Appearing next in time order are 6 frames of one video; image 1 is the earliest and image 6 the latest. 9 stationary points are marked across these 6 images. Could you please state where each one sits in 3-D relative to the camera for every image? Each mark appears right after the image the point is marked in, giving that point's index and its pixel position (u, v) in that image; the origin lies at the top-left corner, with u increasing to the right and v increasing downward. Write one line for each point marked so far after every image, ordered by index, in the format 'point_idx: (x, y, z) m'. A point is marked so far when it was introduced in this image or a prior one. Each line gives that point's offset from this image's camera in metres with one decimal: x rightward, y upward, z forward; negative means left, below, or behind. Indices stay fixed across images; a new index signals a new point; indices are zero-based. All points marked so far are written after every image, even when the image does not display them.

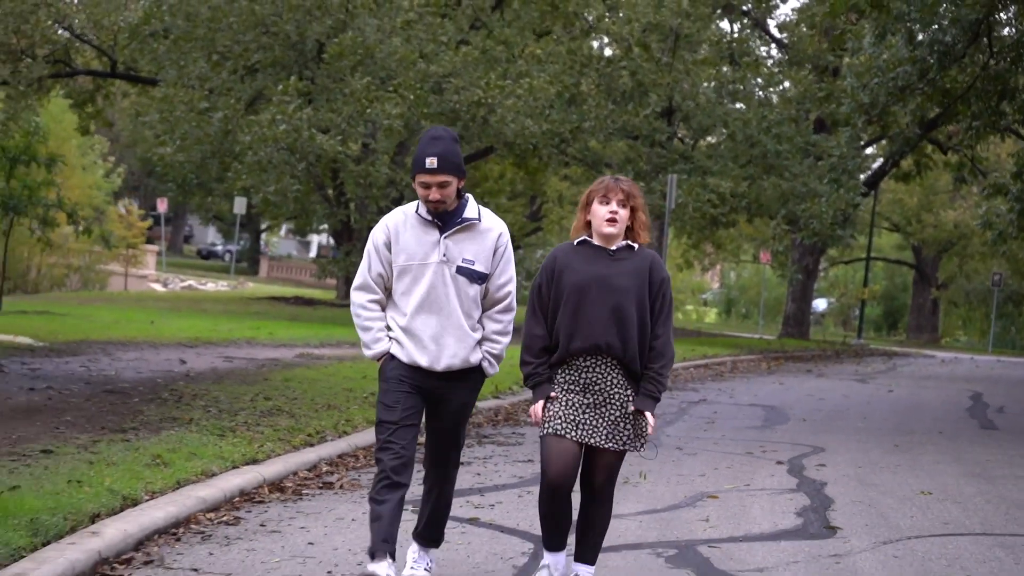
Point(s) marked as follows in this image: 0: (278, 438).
0: (-1.0, -0.6, +9.2) m
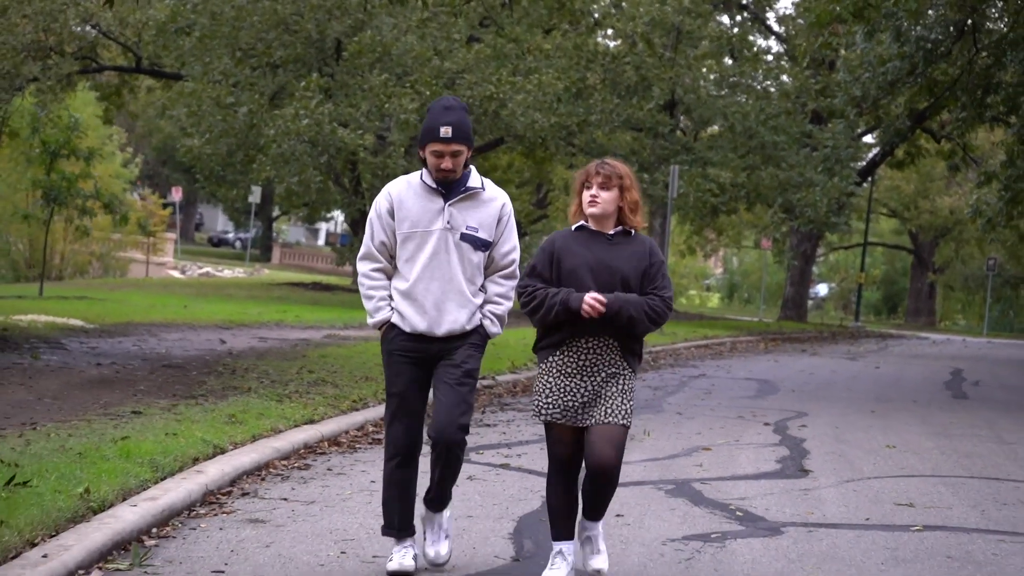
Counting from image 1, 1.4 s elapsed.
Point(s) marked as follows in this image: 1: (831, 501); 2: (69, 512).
0: (-0.9, -0.6, +10.5) m
1: (+1.0, -0.7, +7.2) m
2: (-1.2, -0.6, +5.8) m
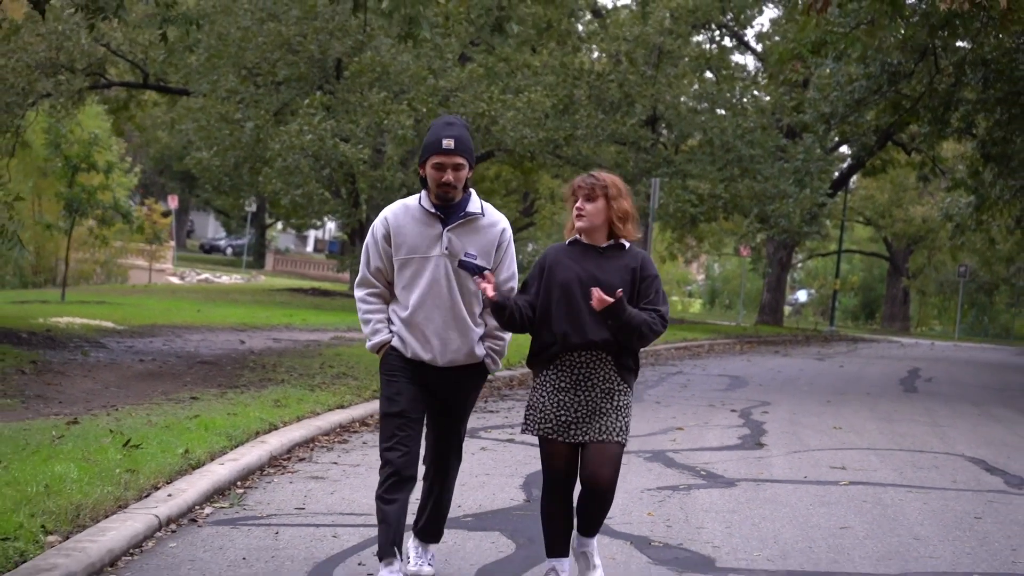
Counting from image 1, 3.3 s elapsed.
0: (-0.9, -0.6, +12.1) m
1: (+1.1, -0.7, +8.8) m
2: (-1.1, -0.6, +7.4) m
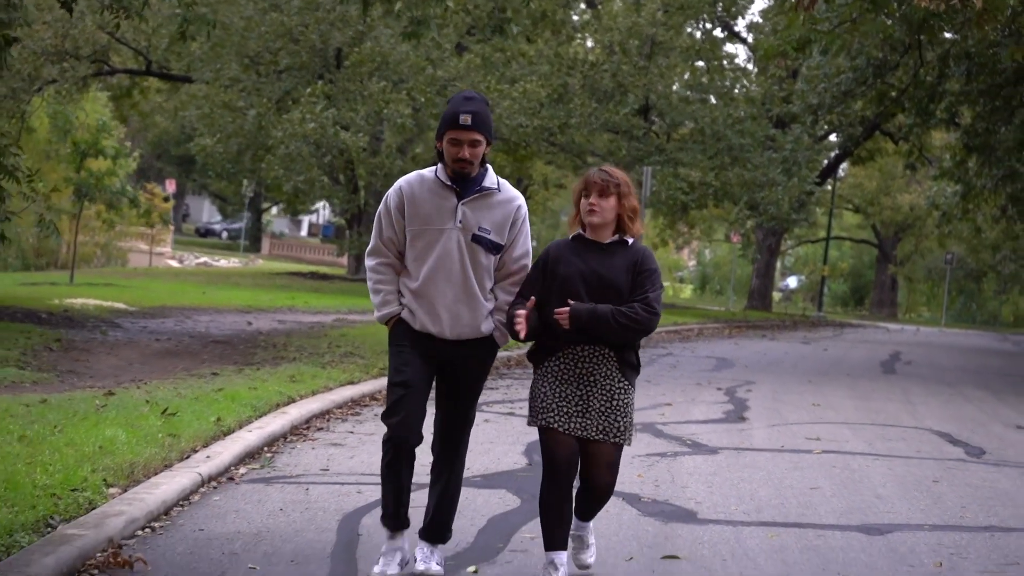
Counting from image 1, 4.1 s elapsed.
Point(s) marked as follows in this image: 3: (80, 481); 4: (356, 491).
0: (-0.9, -0.5, +12.9) m
1: (+1.1, -0.6, +9.6) m
2: (-1.1, -0.5, +8.2) m
3: (-1.3, -0.6, +6.3) m
4: (-0.5, -0.7, +7.0) m
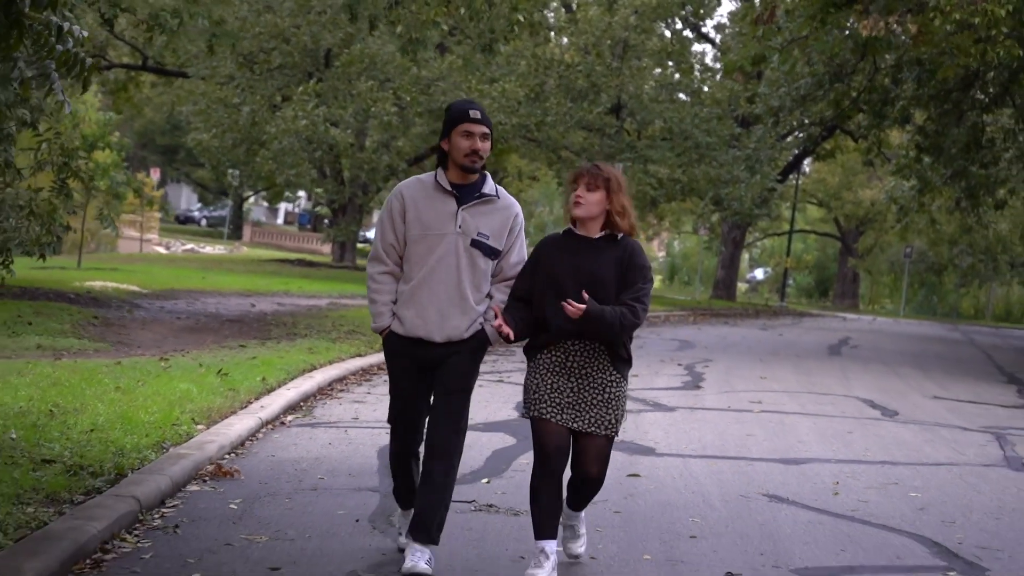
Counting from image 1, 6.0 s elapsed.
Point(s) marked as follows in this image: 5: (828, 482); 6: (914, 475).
0: (-1.0, -0.4, +14.7) m
1: (+1.0, -0.6, +11.4) m
2: (-1.2, -0.5, +10.0) m
3: (-1.3, -0.5, +8.1) m
4: (-0.5, -0.6, +8.8) m
5: (+1.1, -0.7, +7.6) m
6: (+1.5, -0.7, +7.9) m
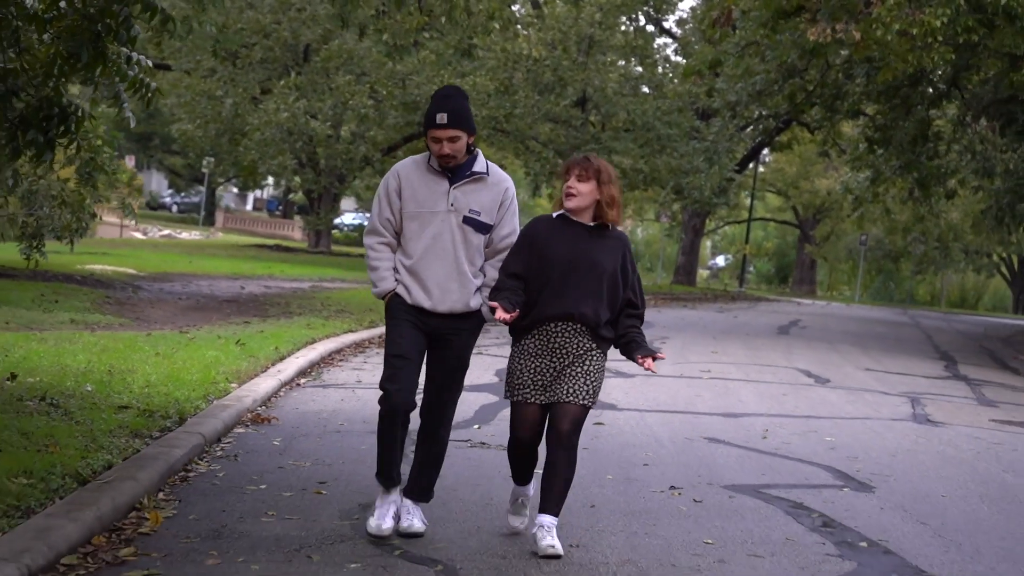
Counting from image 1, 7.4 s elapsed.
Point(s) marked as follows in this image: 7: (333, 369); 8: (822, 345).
0: (-1.1, -0.3, +16.2) m
1: (+0.9, -0.5, +13.0) m
2: (-1.3, -0.4, +11.5) m
3: (-1.3, -0.4, +9.6) m
4: (-0.6, -0.5, +10.4) m
5: (+1.0, -0.6, +9.1) m
6: (+1.4, -0.6, +9.5) m
7: (-1.0, -0.5, +12.0) m
8: (+2.6, -0.5, +18.6) m
